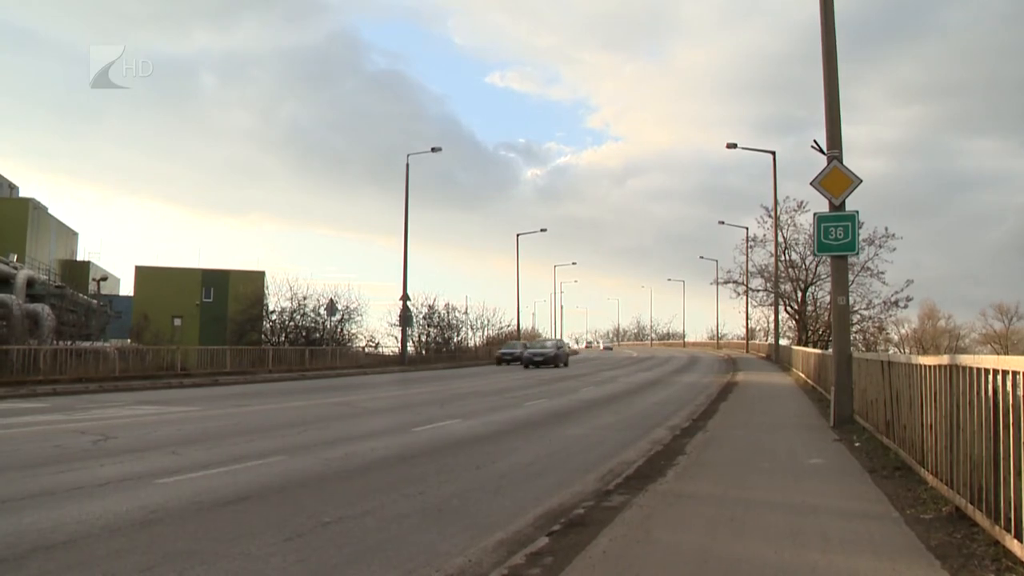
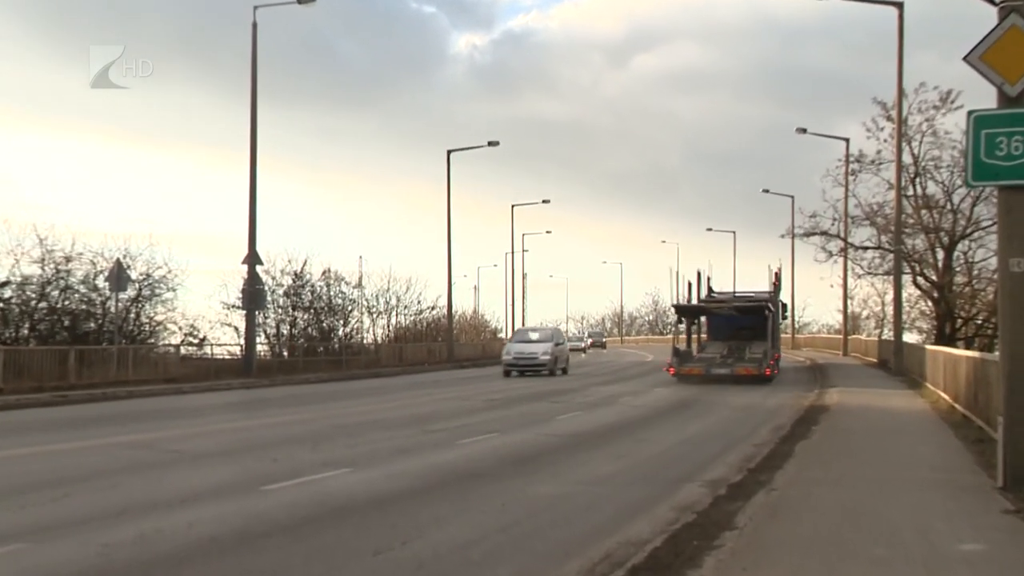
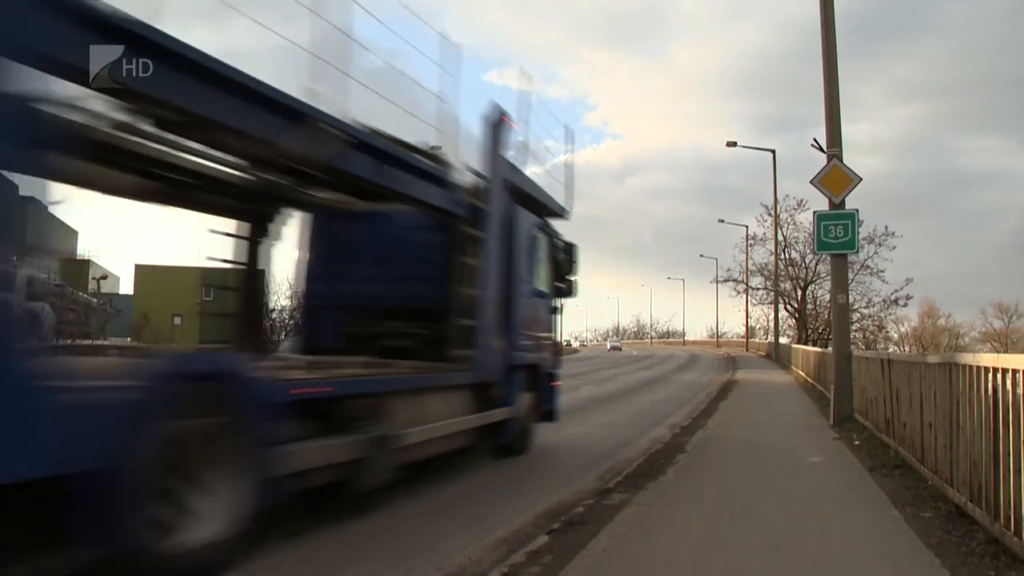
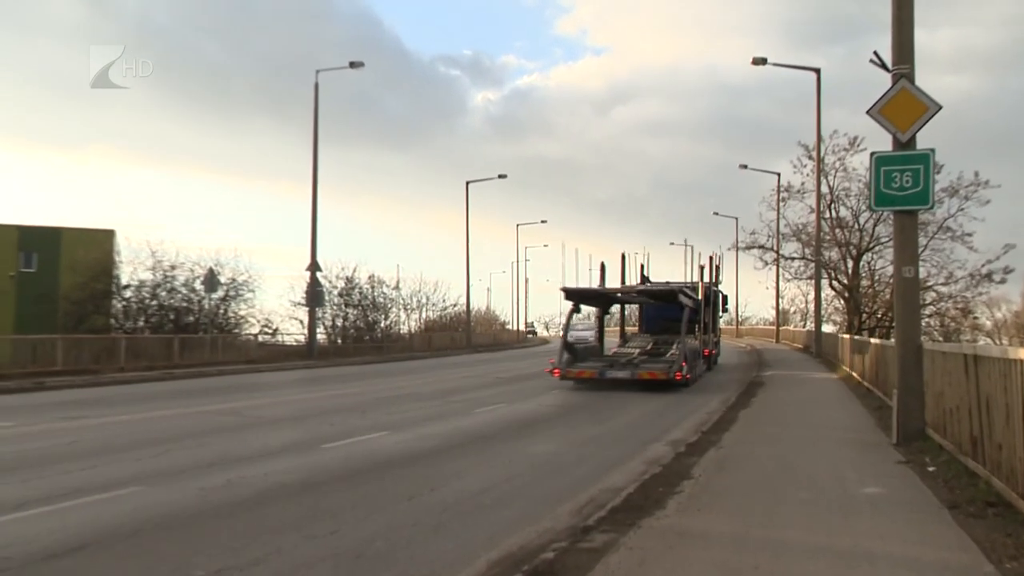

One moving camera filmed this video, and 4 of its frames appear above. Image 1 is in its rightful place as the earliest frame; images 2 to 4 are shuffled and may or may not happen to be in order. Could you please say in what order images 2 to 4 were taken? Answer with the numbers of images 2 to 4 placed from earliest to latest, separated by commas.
3, 4, 2
